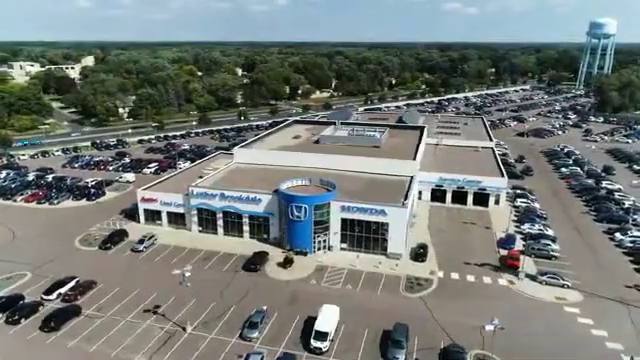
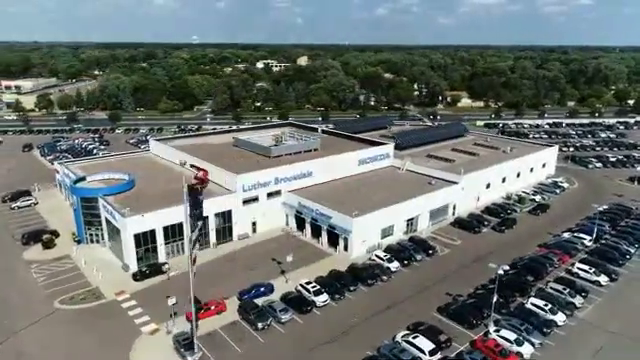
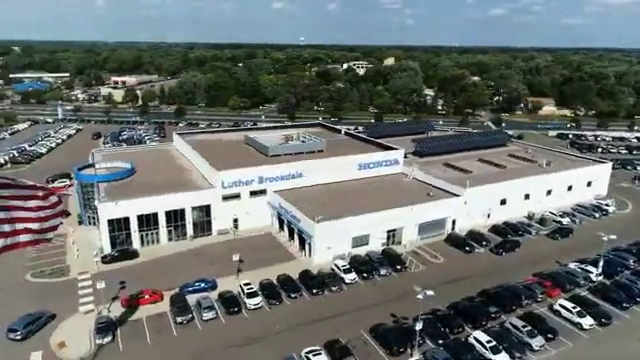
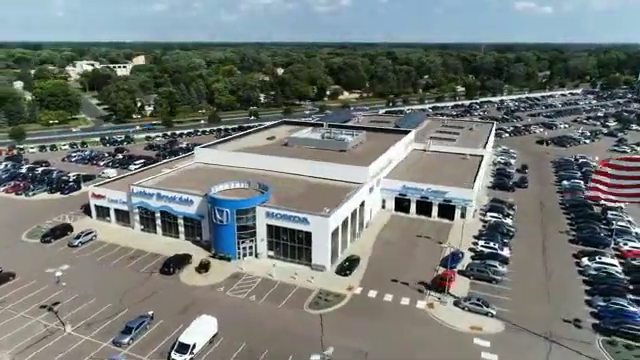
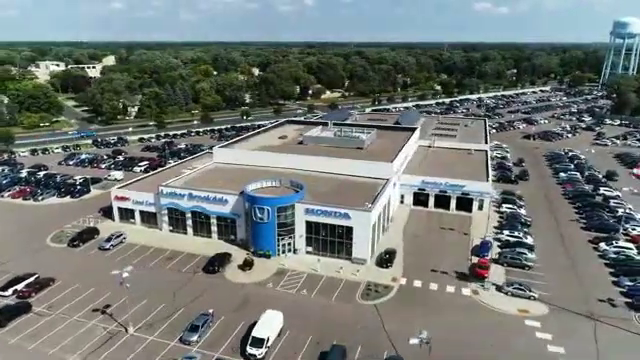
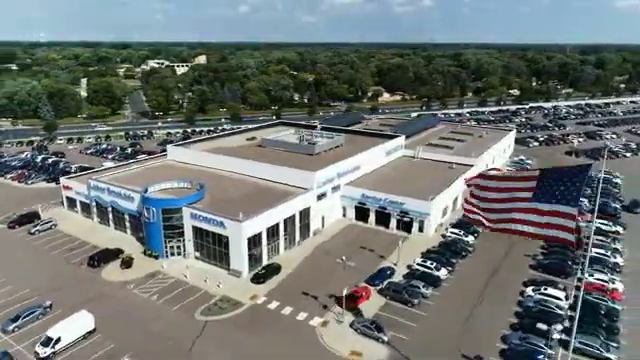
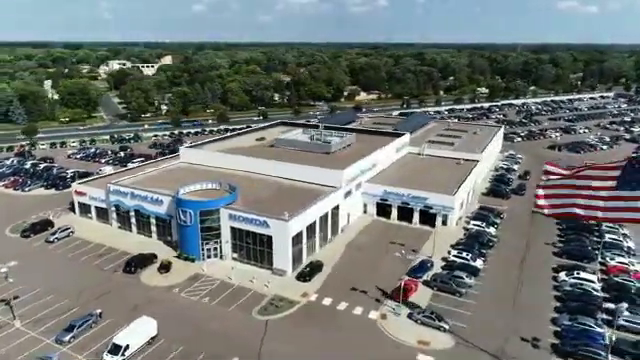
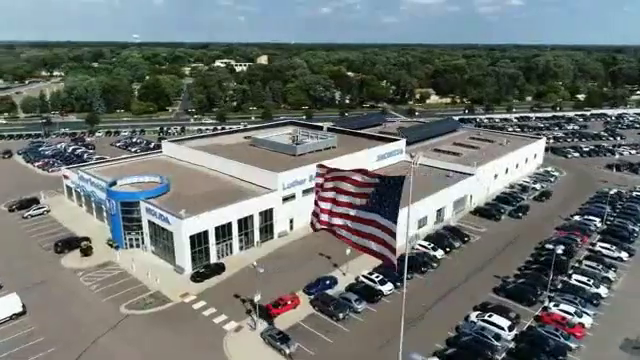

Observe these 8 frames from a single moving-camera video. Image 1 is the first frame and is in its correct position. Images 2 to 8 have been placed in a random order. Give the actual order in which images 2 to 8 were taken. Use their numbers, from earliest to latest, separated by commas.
5, 4, 7, 6, 8, 2, 3
